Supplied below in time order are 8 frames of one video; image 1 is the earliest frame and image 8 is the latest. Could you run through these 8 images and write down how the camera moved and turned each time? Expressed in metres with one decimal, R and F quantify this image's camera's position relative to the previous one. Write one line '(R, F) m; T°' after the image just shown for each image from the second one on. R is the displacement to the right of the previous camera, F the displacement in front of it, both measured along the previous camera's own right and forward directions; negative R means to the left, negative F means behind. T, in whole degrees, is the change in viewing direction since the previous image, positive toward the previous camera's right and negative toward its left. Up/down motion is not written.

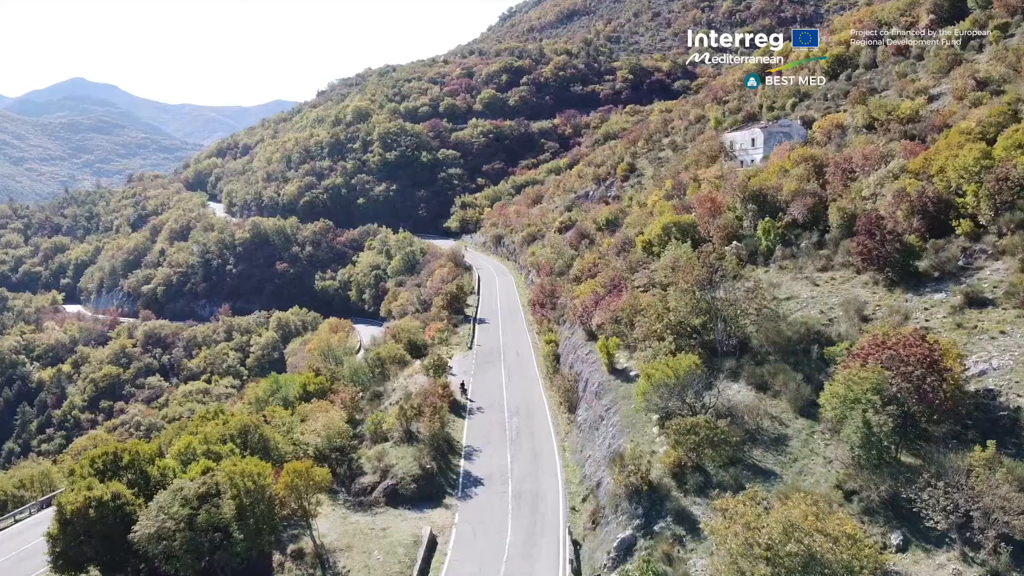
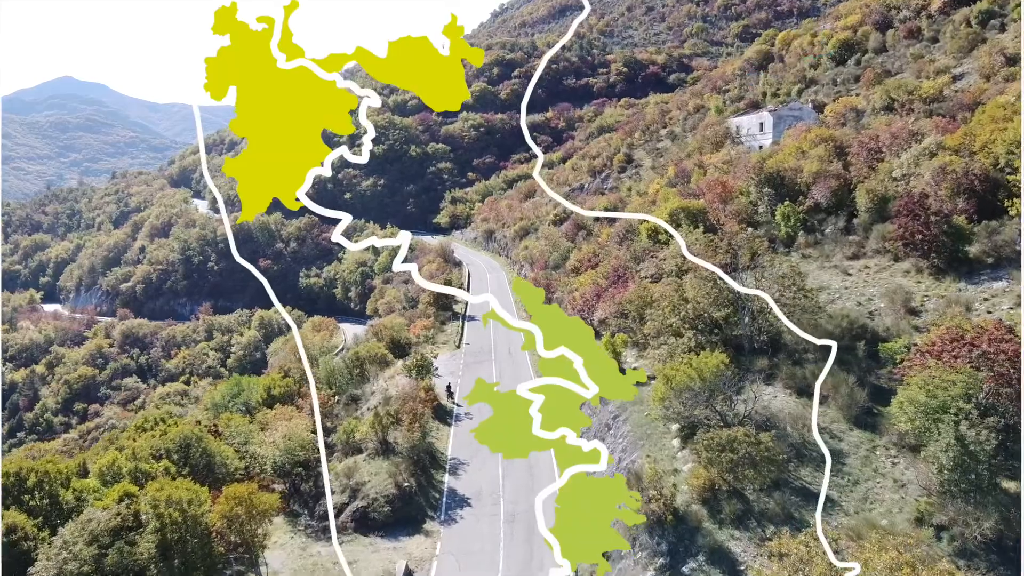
(0.0, +3.5) m; +1°
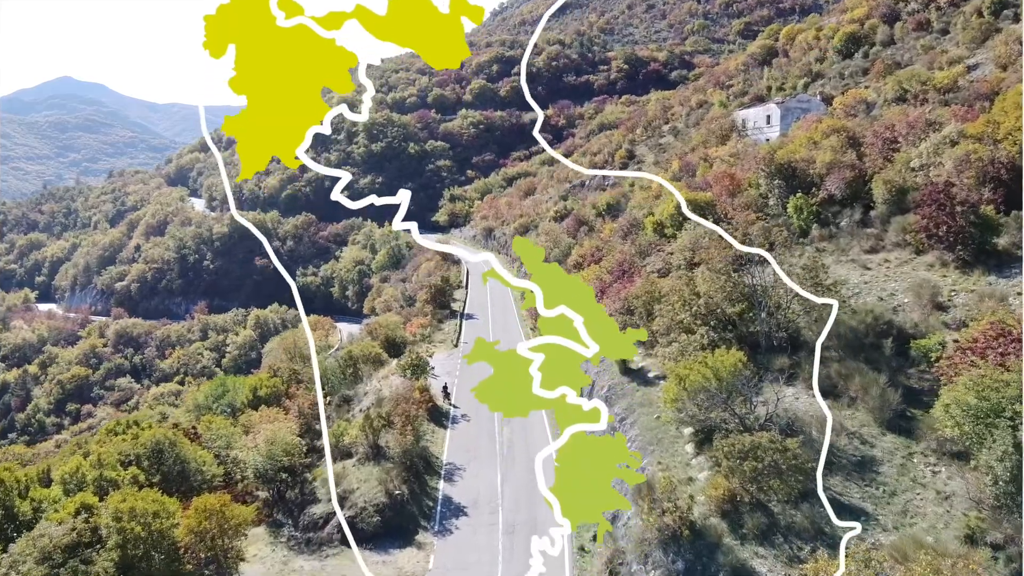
(0.0, +1.4) m; 0°
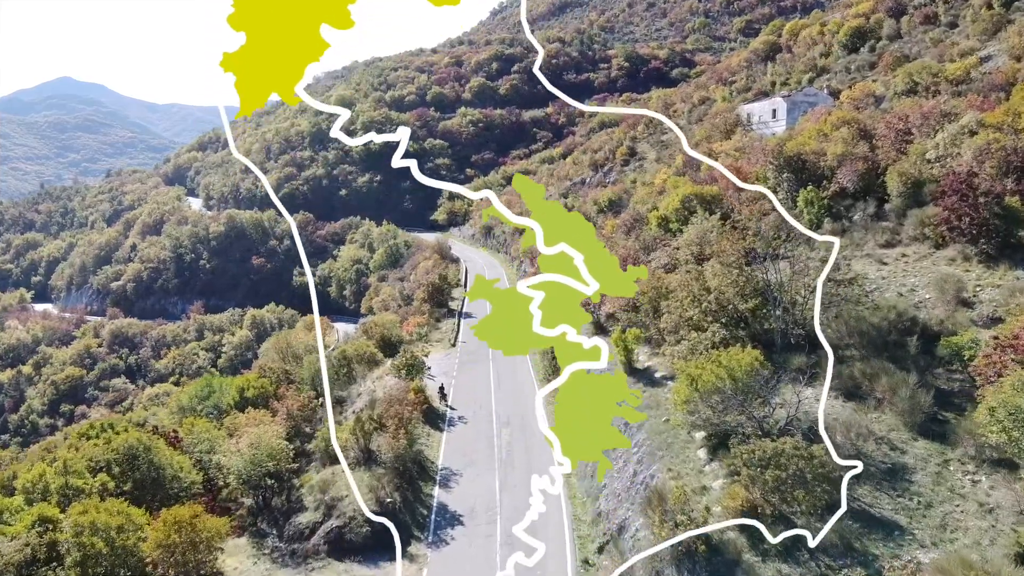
(0.0, +1.2) m; 0°
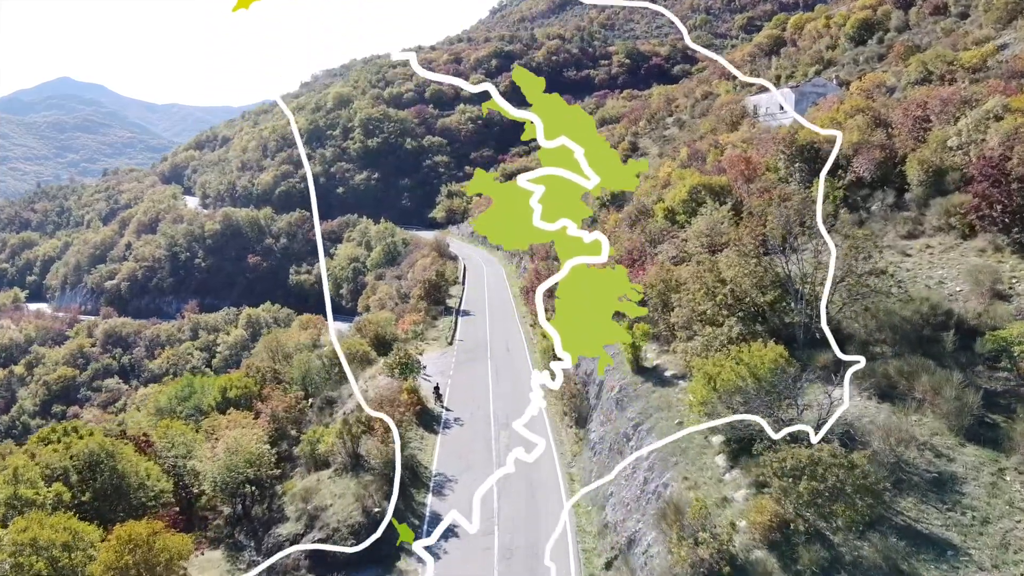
(0.0, +1.4) m; 0°
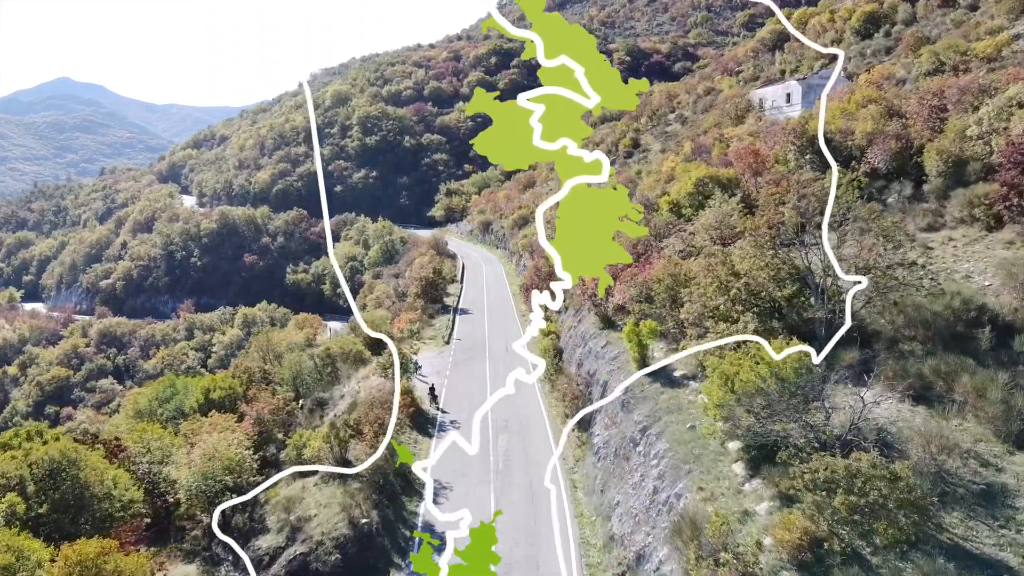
(0.0, +1.2) m; 0°
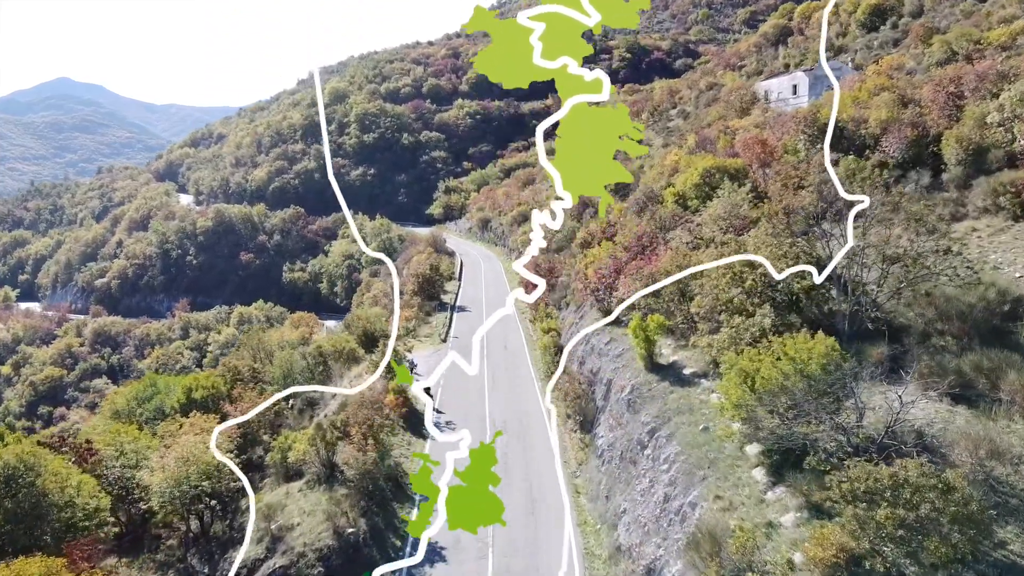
(0.0, +1.1) m; 0°
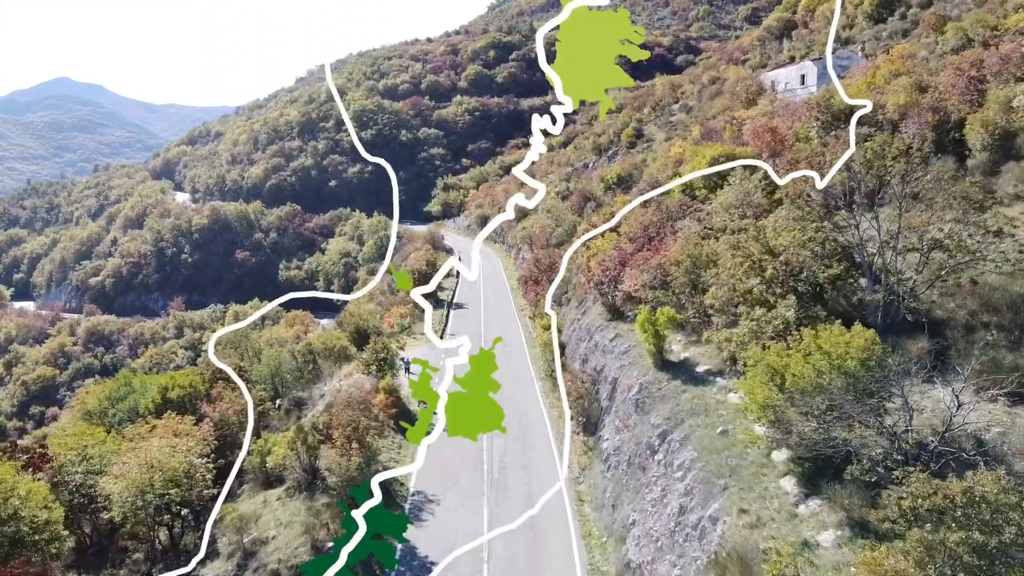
(+0.1, +1.3) m; 0°
